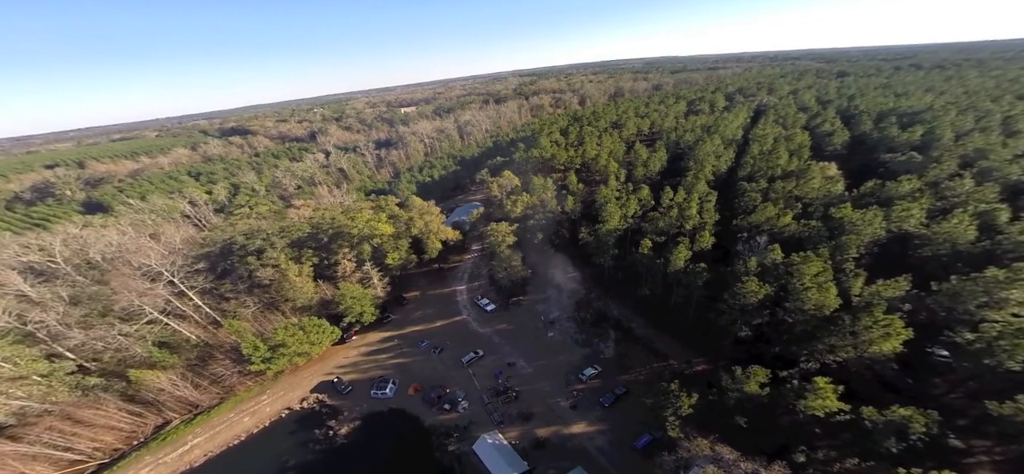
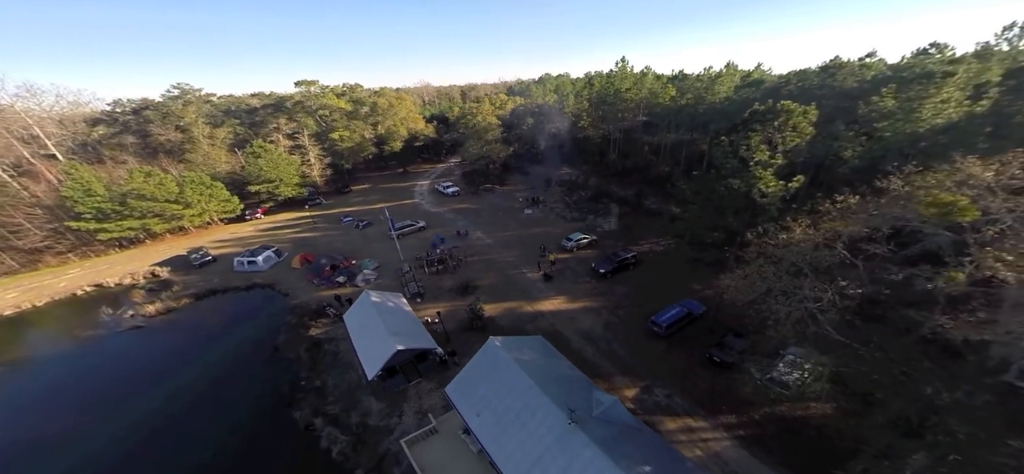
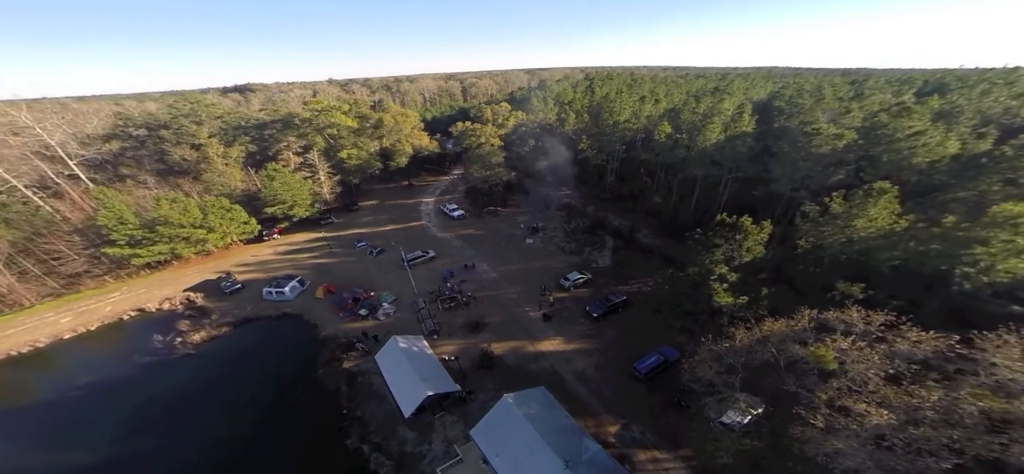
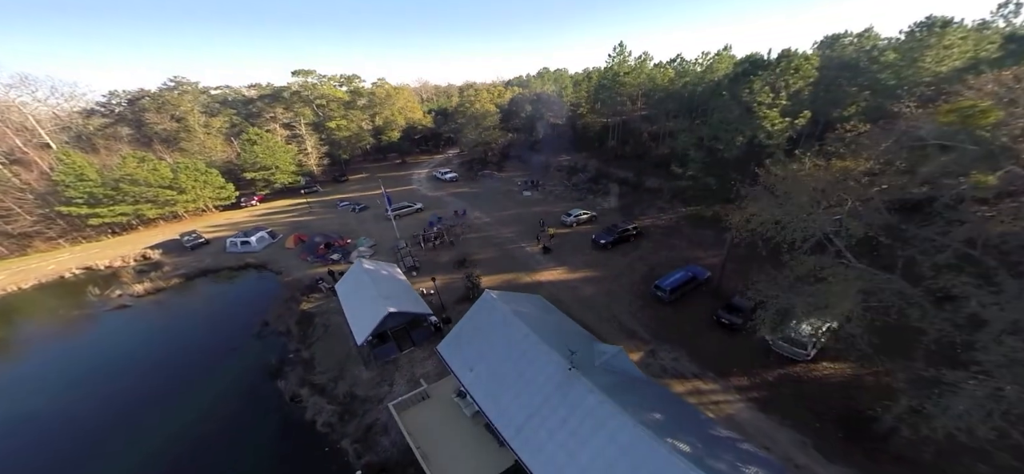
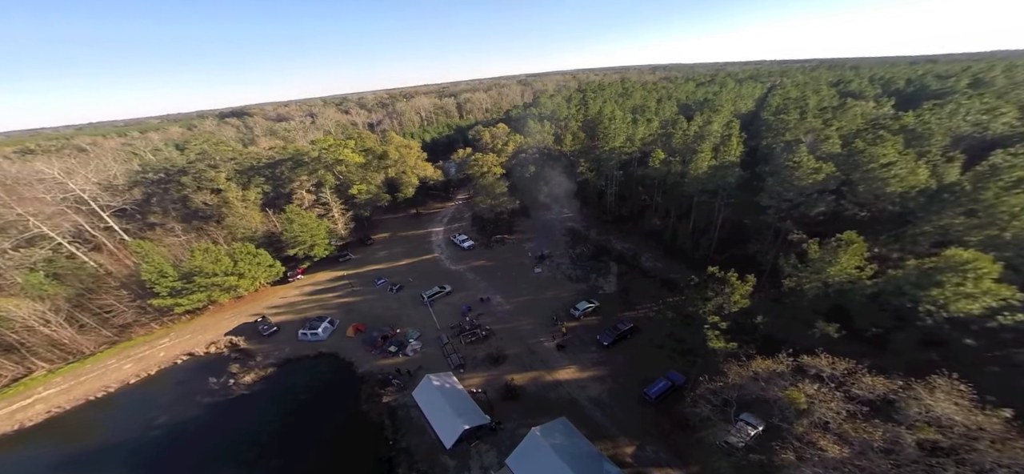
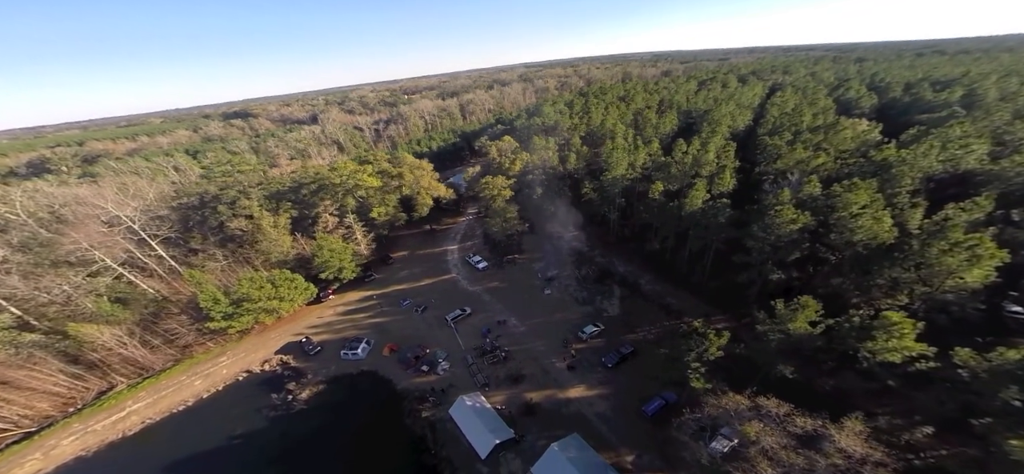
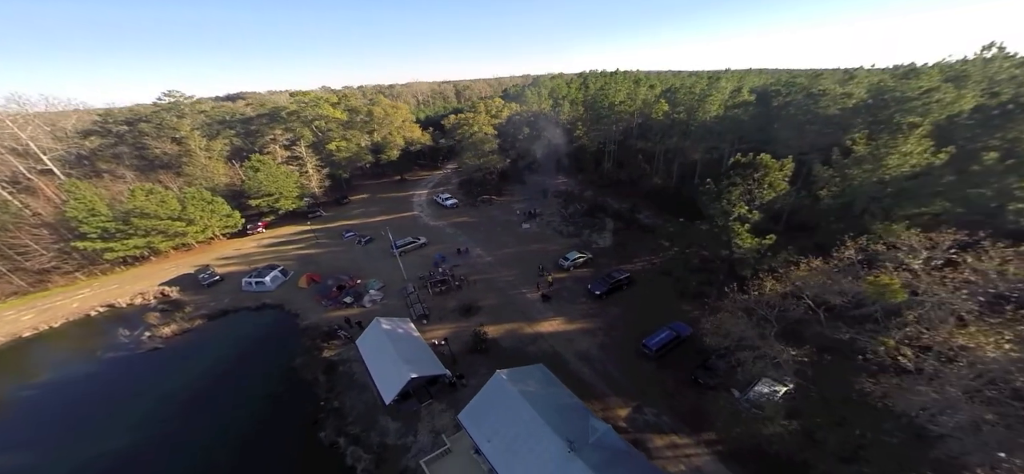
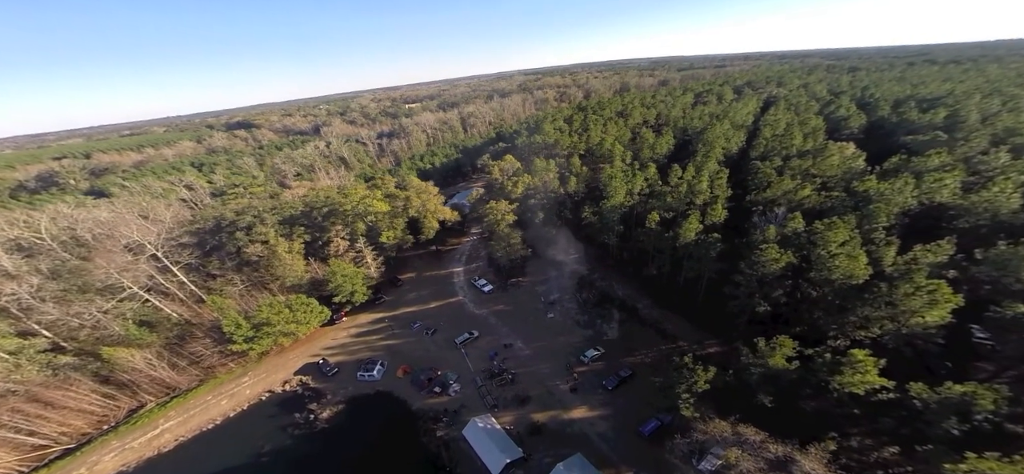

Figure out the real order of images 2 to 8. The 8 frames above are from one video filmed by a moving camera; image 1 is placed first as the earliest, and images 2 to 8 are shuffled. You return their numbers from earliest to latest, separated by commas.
8, 6, 5, 3, 7, 2, 4
